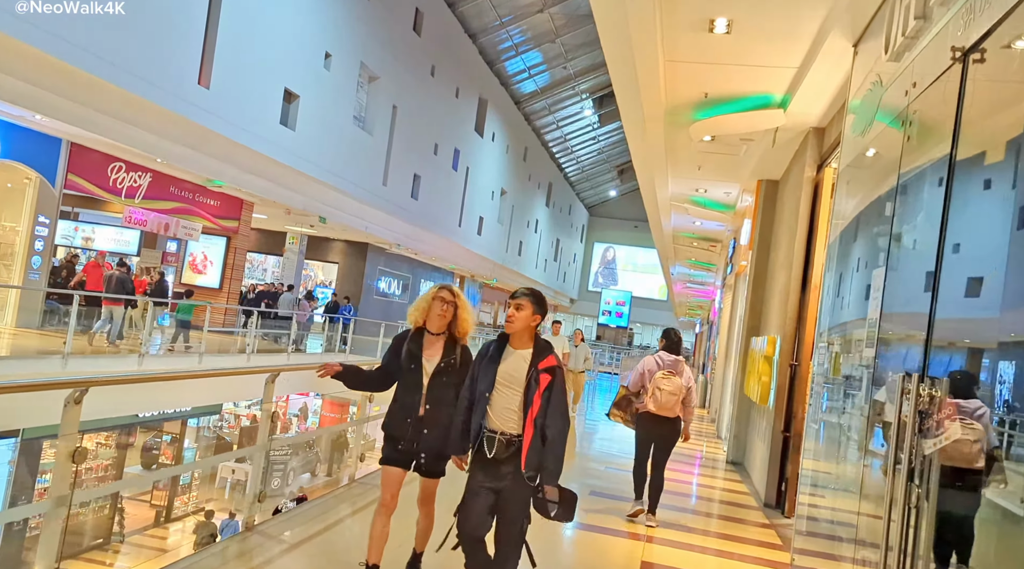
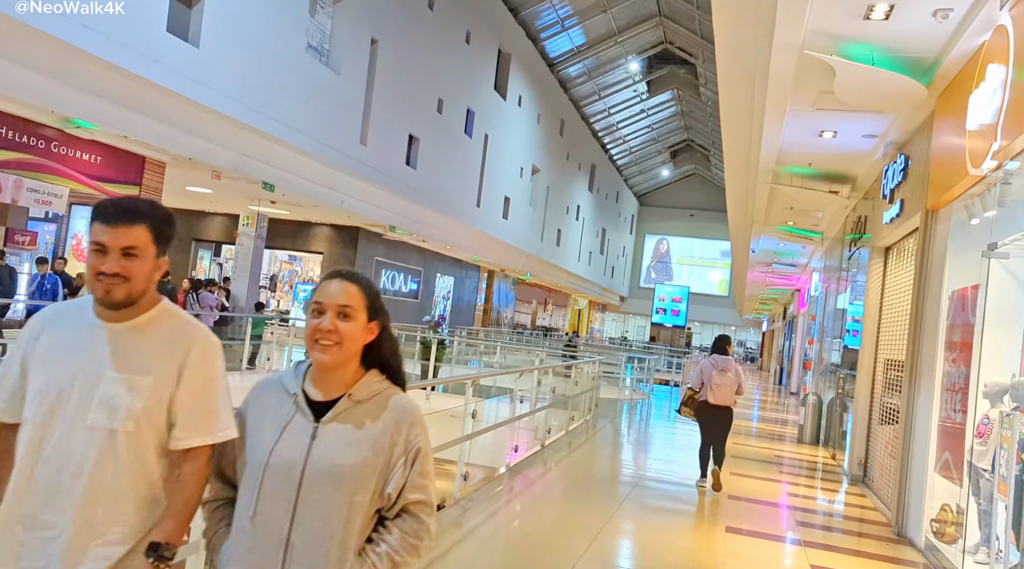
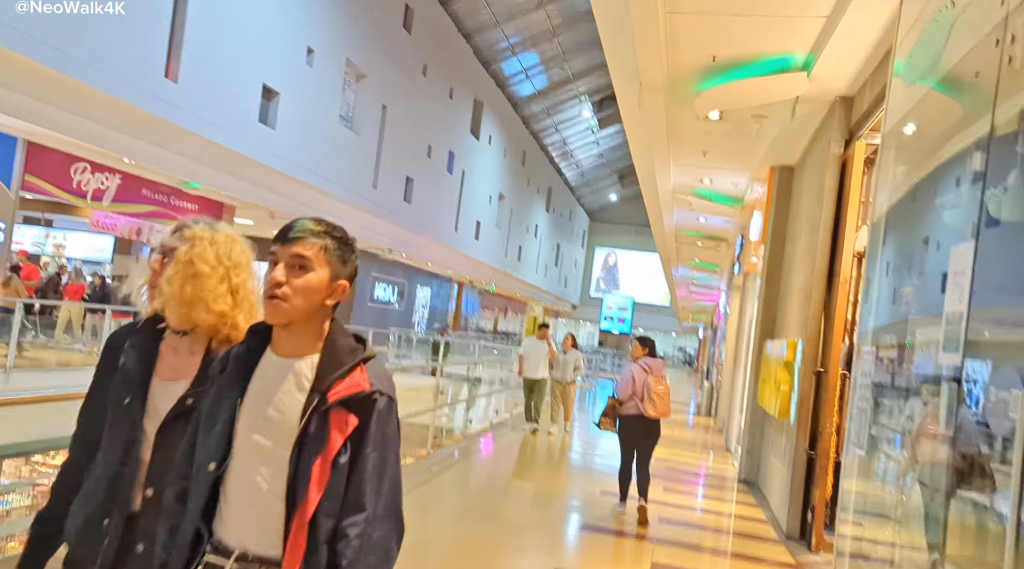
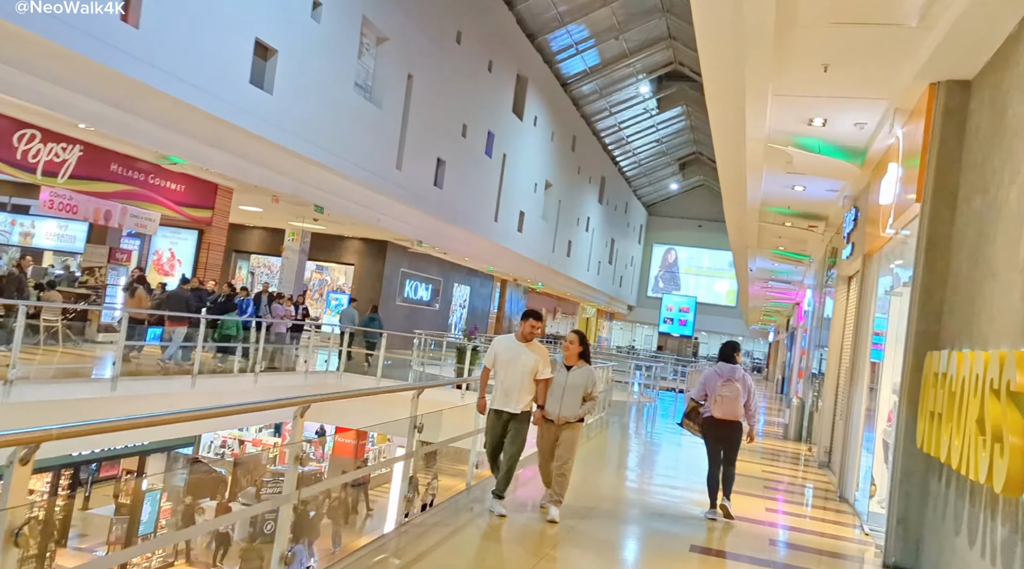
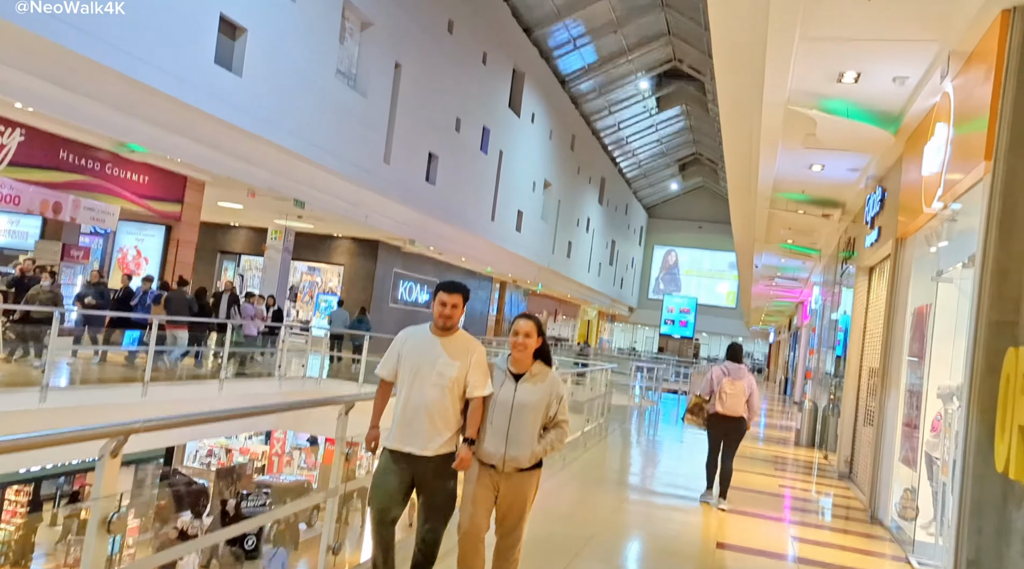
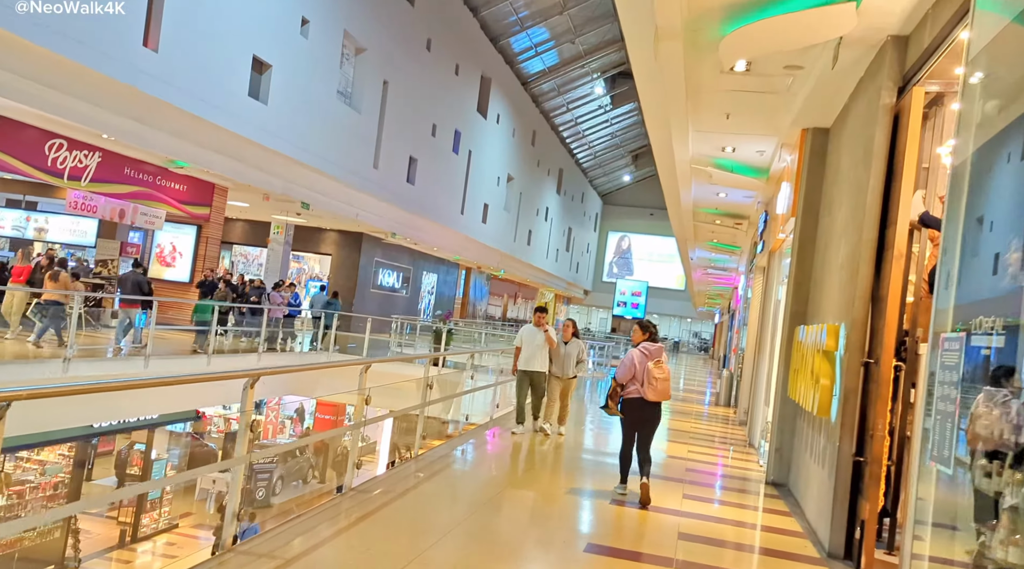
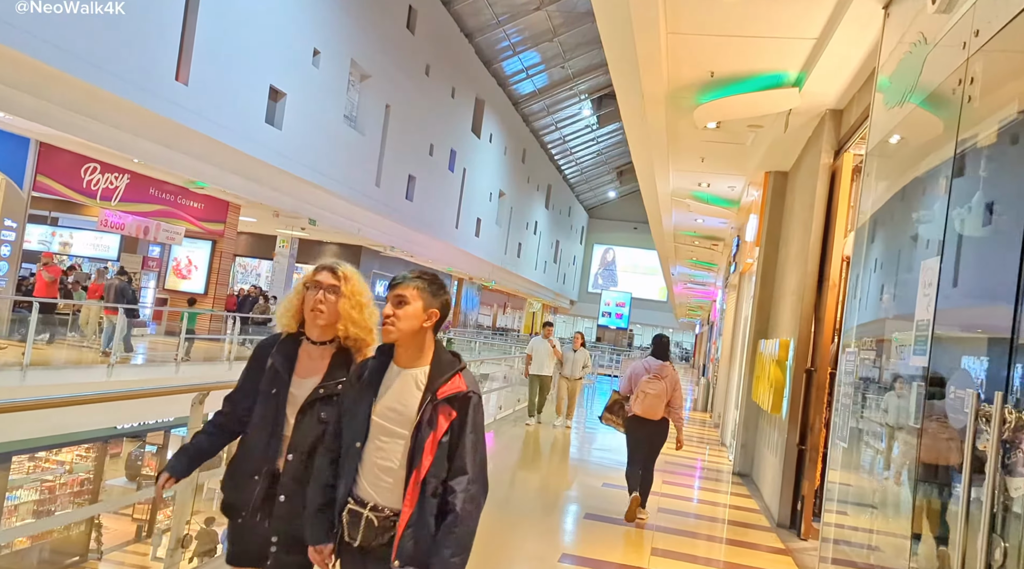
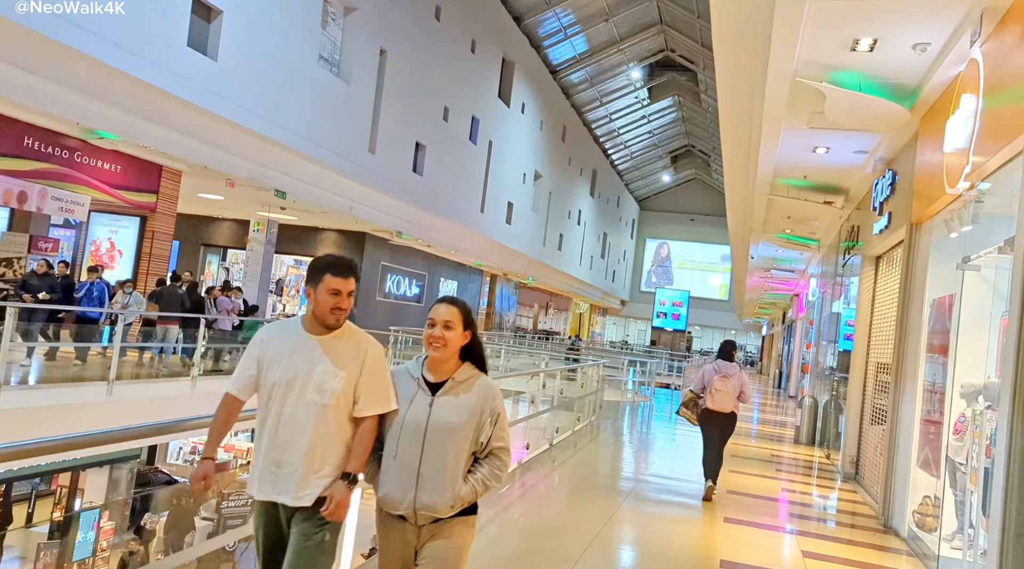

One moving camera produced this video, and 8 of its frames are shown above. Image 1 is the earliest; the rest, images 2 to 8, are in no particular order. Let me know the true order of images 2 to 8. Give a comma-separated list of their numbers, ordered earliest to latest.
7, 3, 6, 4, 5, 8, 2
